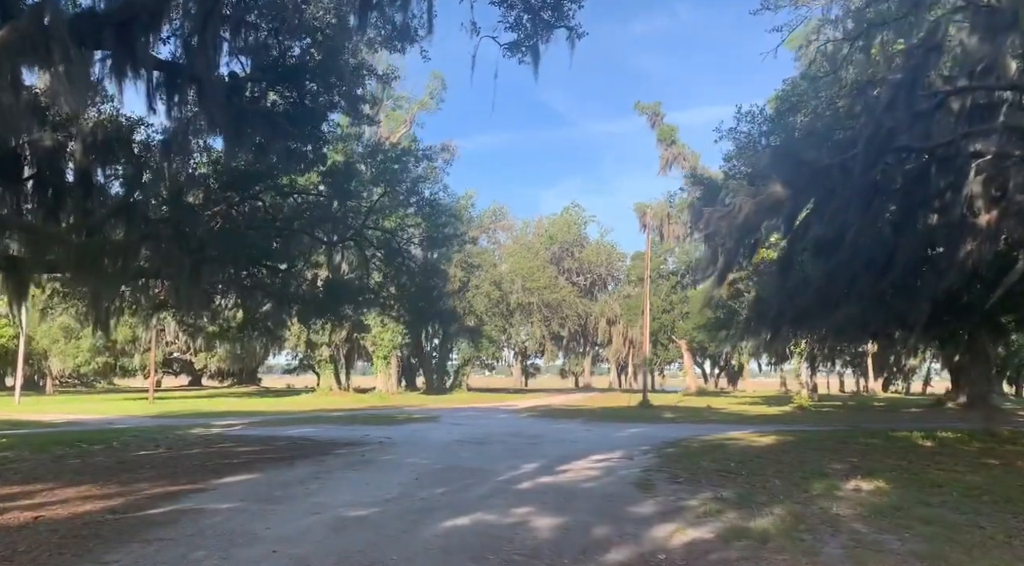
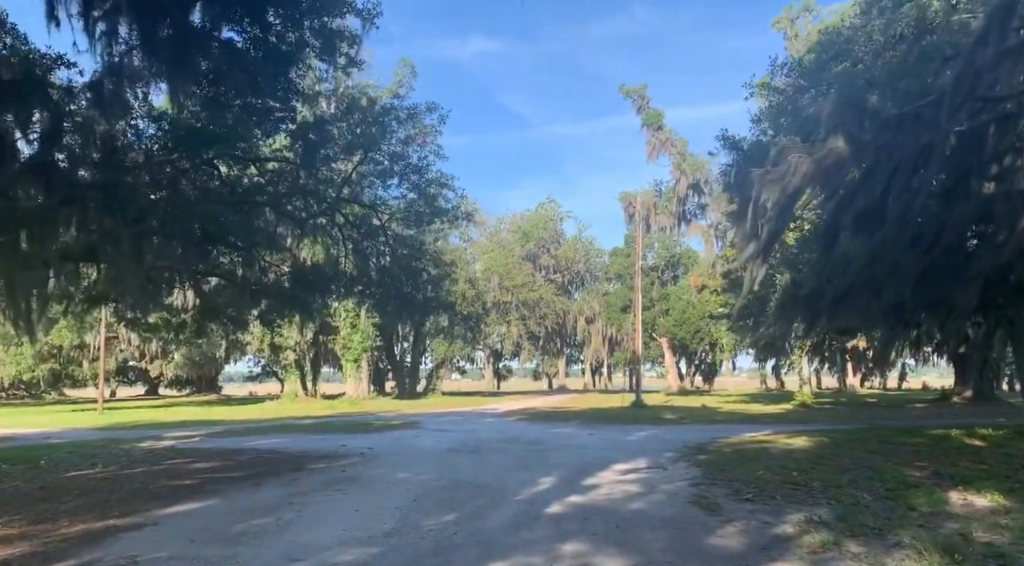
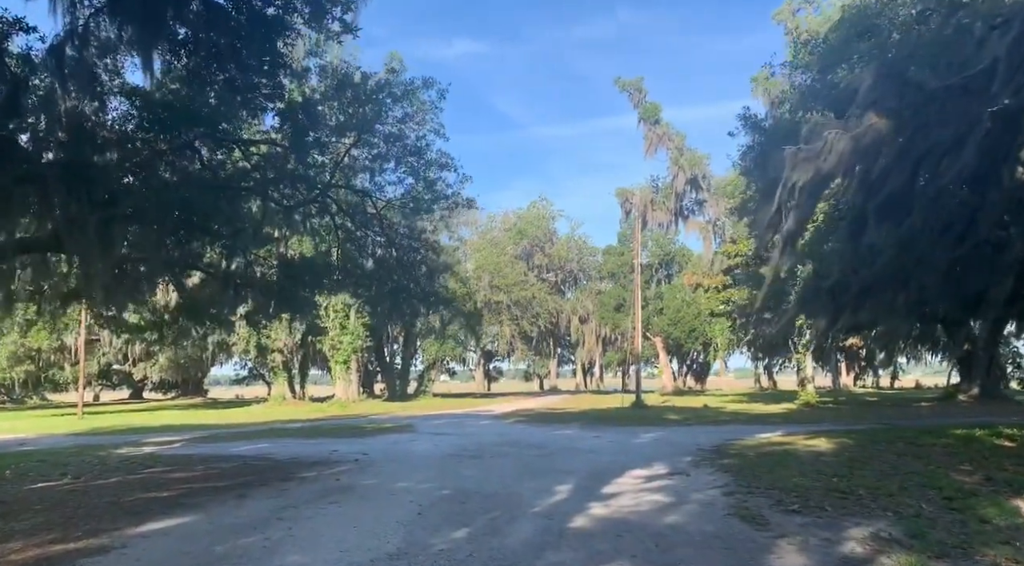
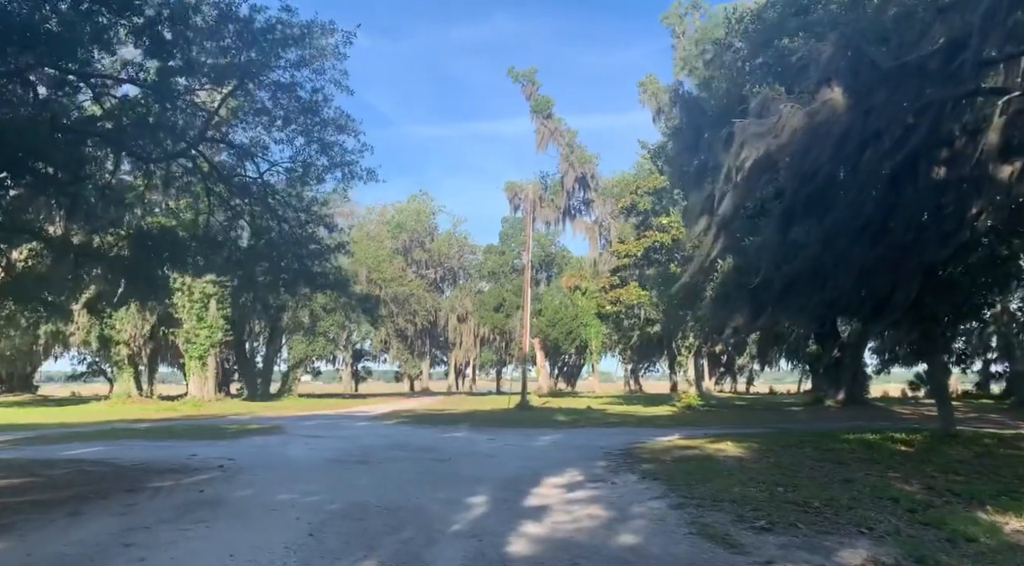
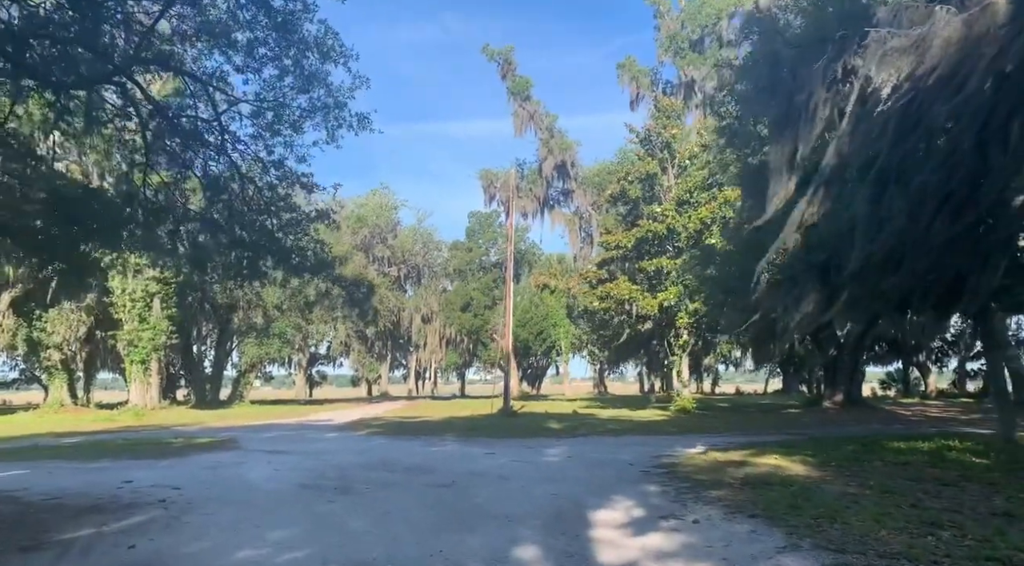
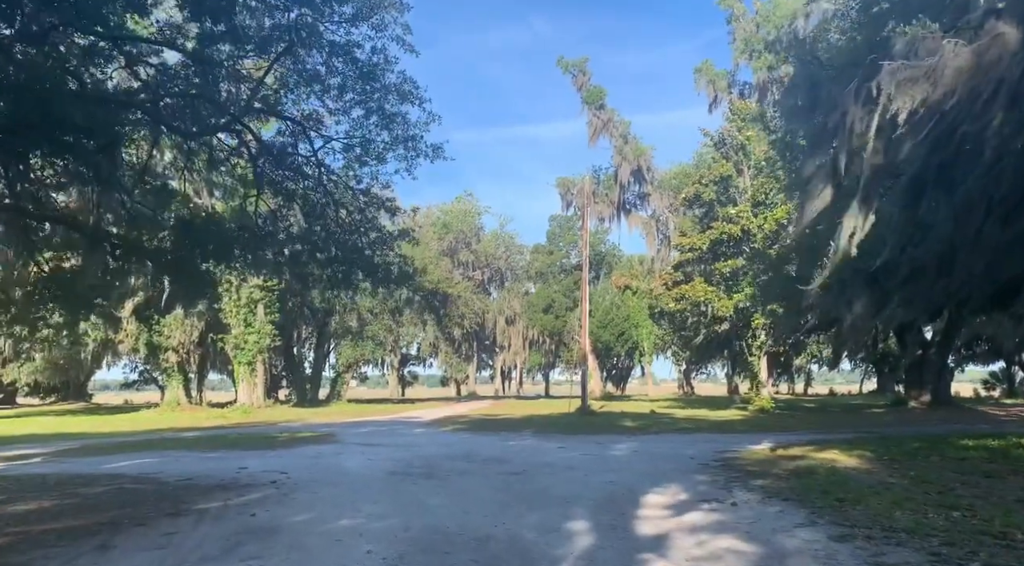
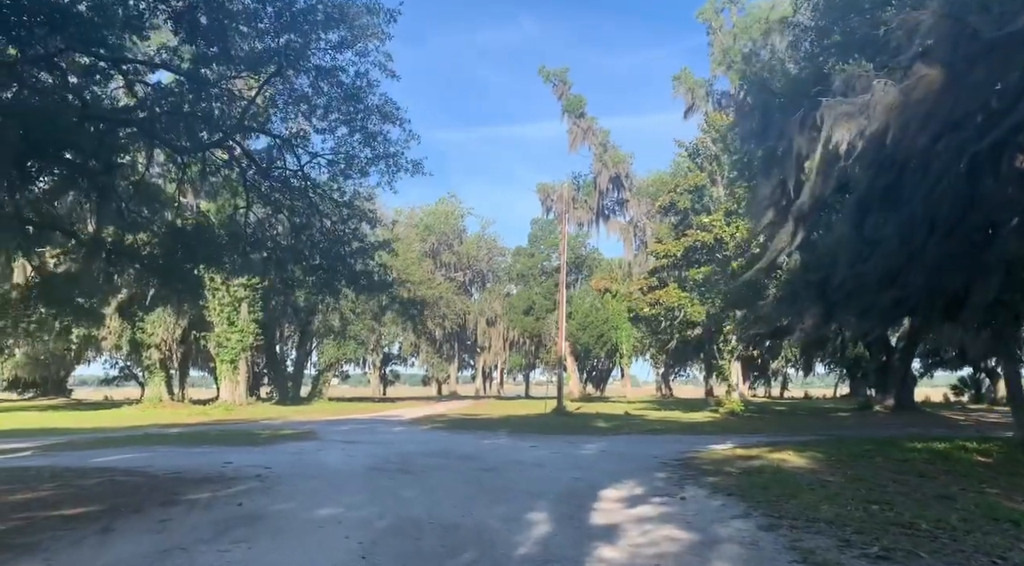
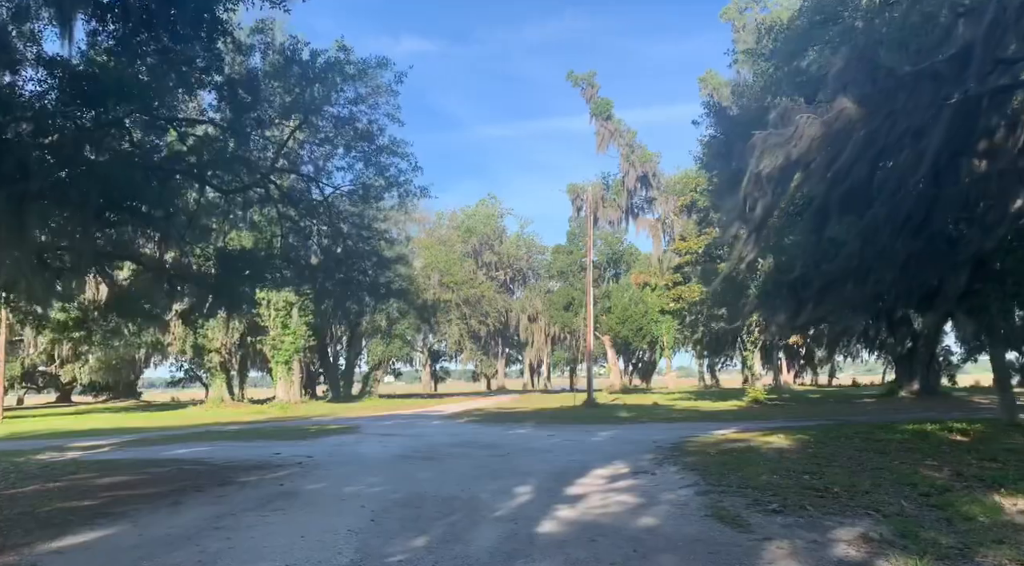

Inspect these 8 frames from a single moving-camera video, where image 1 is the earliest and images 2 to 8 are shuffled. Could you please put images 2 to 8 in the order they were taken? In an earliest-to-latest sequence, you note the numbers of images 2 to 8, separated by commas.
2, 3, 8, 4, 7, 6, 5
